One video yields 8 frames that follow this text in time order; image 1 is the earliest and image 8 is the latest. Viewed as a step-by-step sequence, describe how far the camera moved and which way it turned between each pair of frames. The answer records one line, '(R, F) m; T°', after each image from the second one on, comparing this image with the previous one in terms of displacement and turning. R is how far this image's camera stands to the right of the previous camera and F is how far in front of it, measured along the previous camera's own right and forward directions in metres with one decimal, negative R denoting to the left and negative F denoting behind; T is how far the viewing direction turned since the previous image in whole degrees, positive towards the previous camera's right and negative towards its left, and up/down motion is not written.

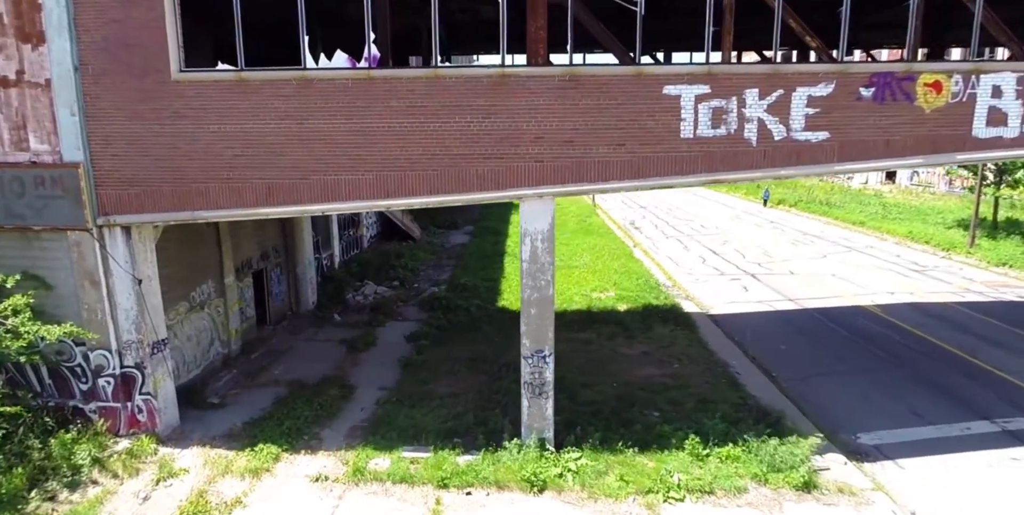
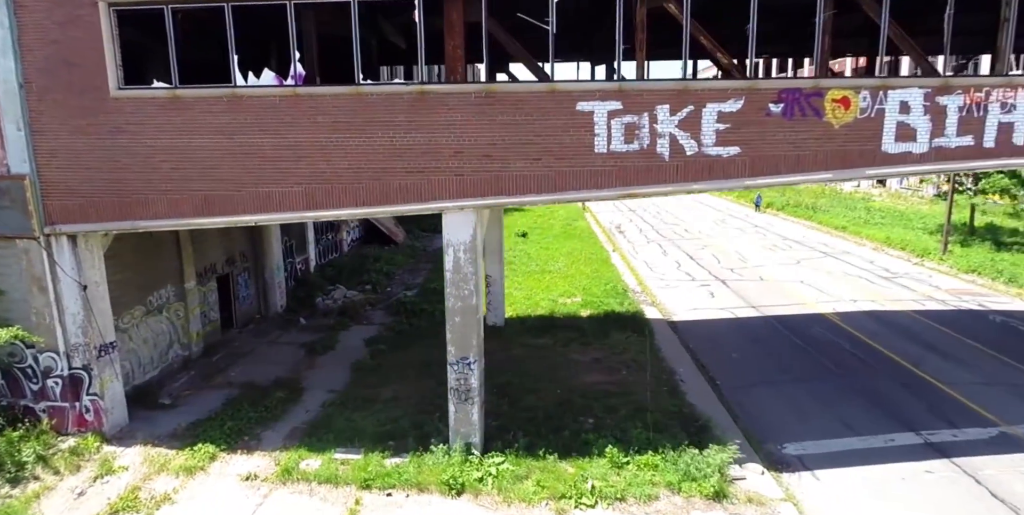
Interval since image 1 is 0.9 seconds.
(+1.6, -0.4) m; -2°
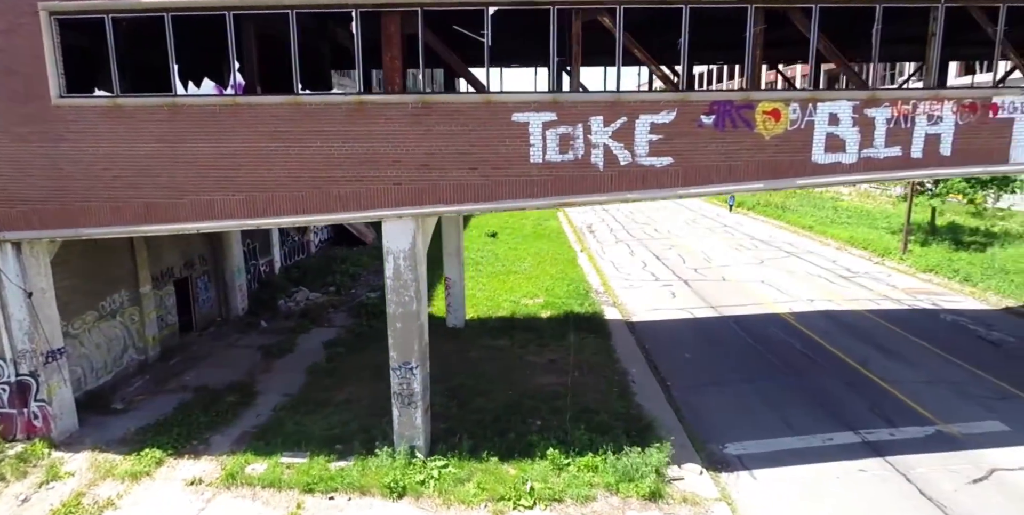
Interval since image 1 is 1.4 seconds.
(+0.8, -0.2) m; +1°
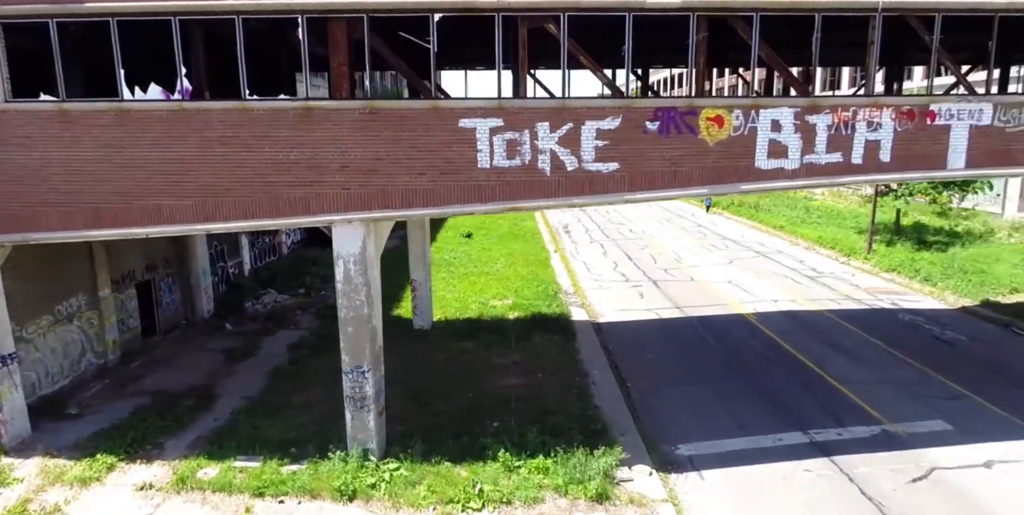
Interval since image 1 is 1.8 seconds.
(+0.7, -0.1) m; +1°
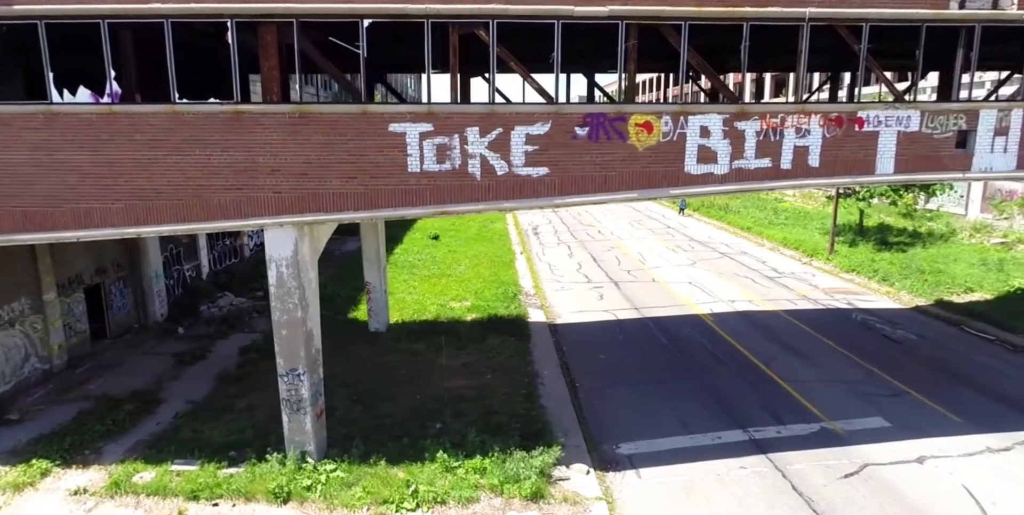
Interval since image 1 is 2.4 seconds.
(+1.0, -0.1) m; +1°
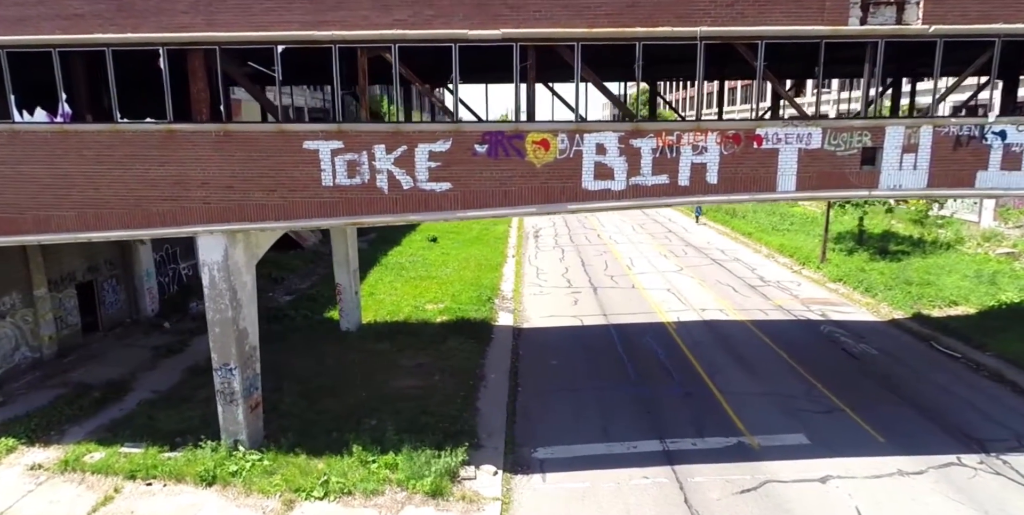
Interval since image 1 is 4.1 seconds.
(+2.8, -0.6) m; -5°
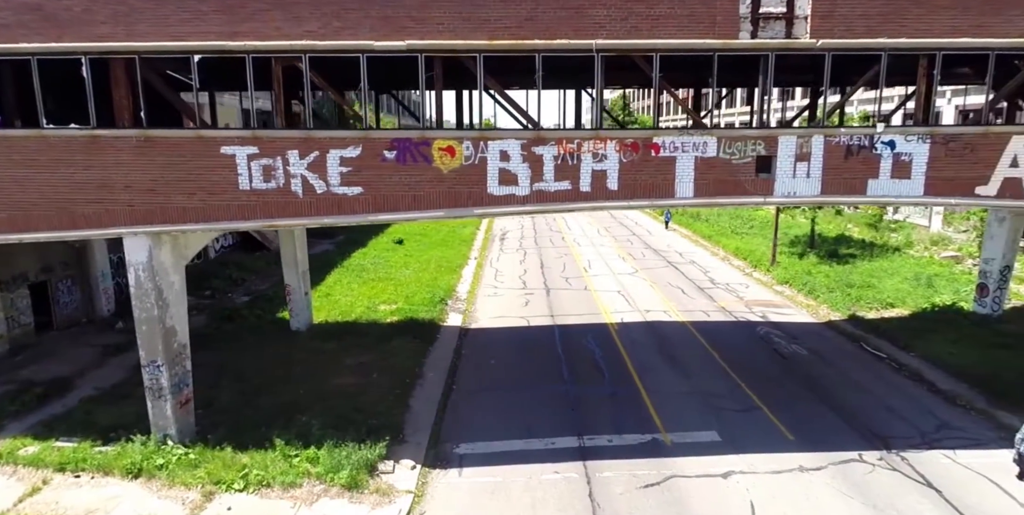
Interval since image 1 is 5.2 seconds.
(+1.8, -0.5) m; 0°
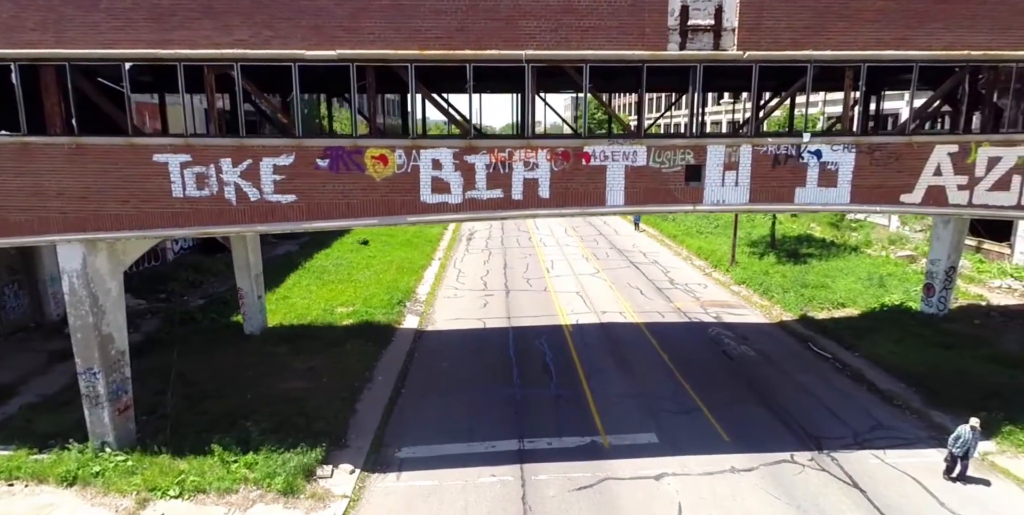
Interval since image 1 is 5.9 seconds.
(+1.1, -0.1) m; +1°
